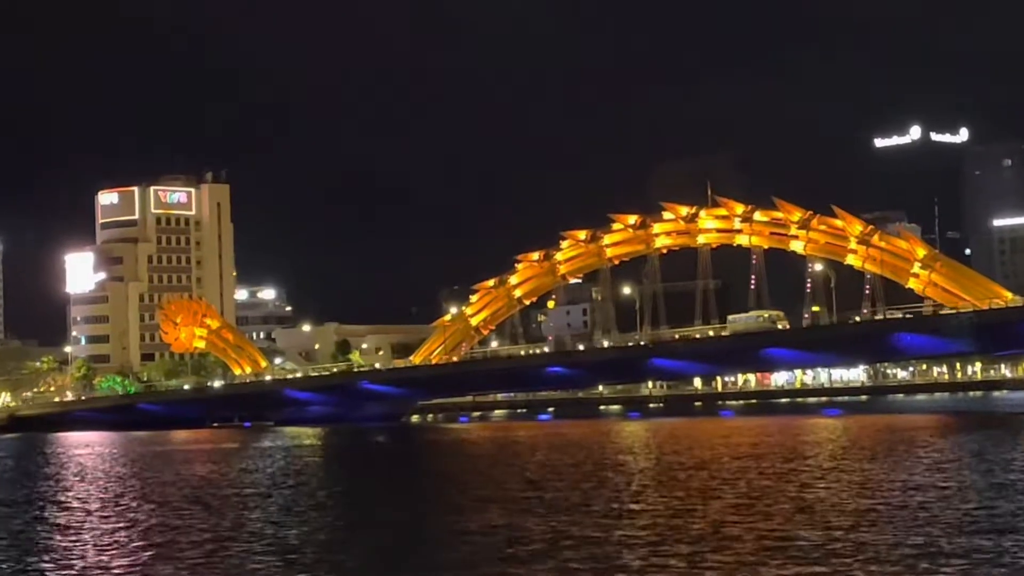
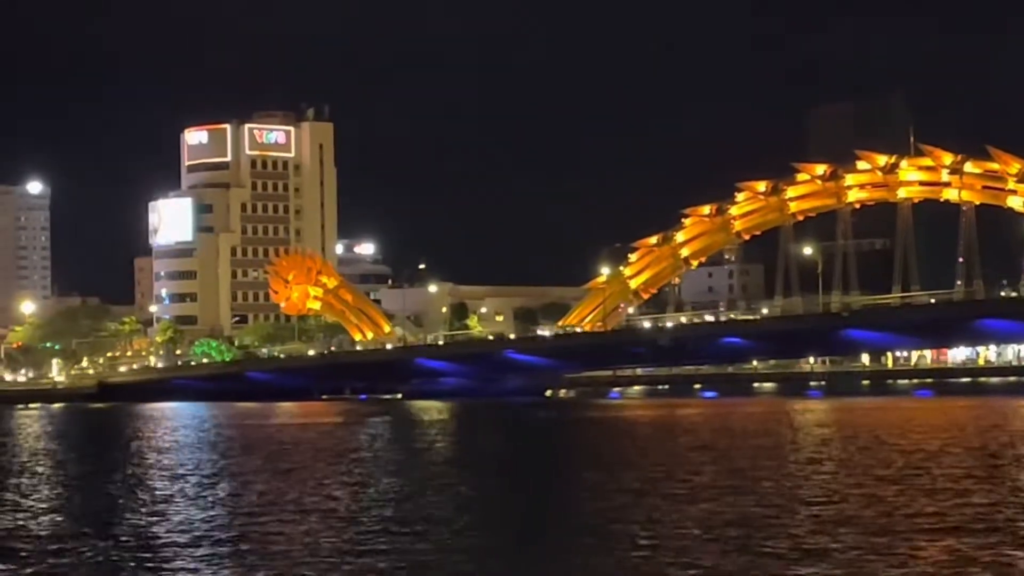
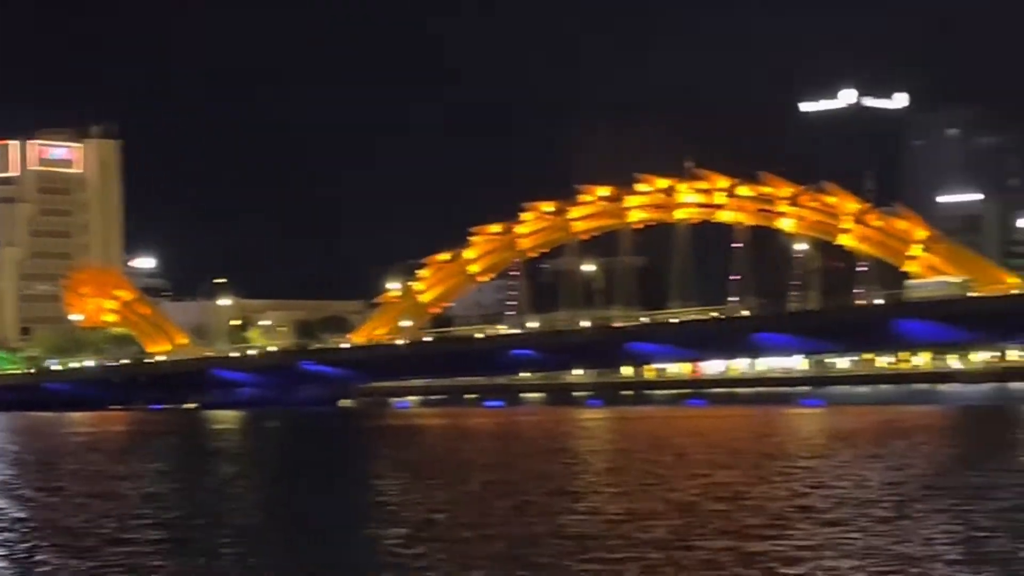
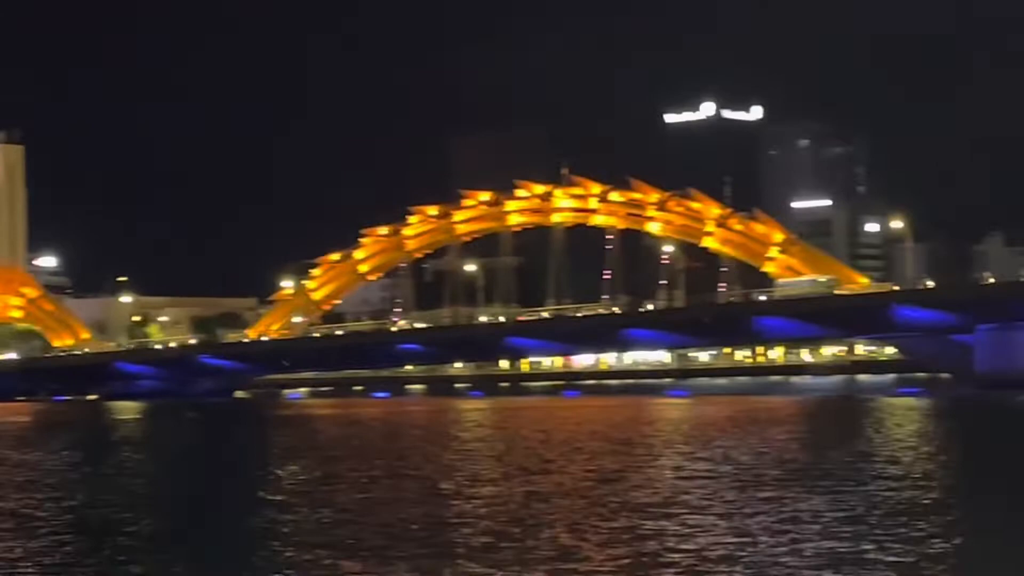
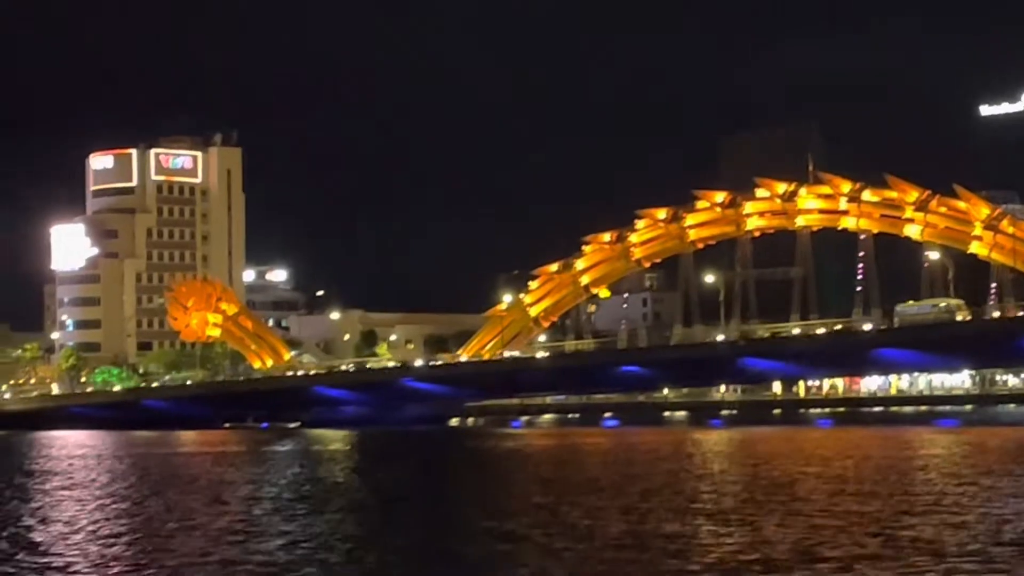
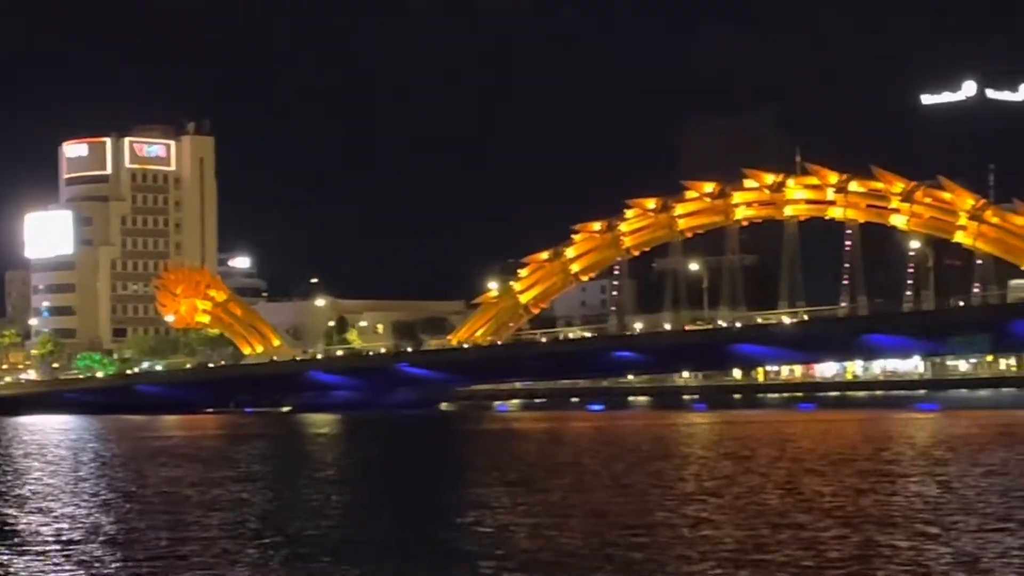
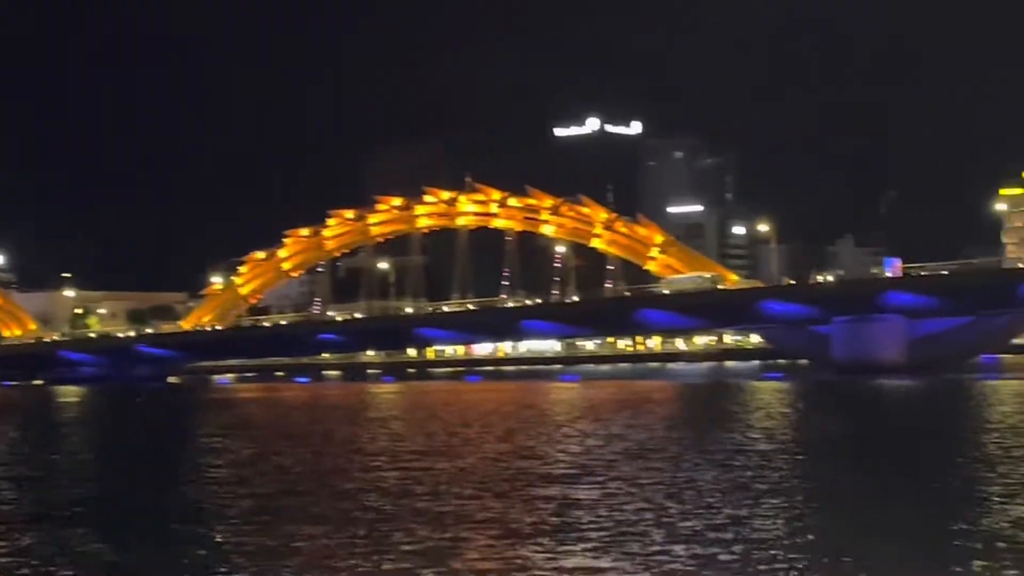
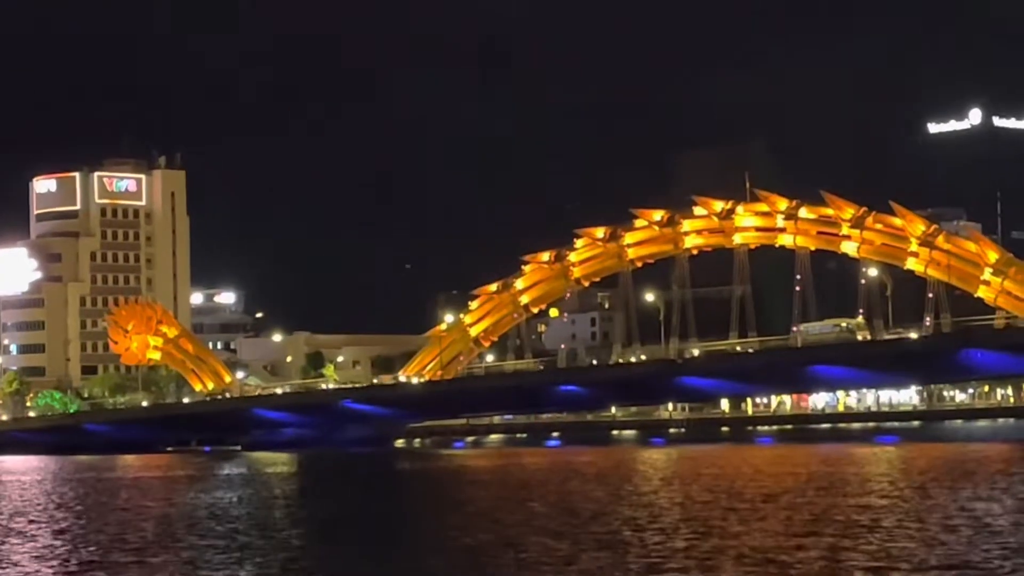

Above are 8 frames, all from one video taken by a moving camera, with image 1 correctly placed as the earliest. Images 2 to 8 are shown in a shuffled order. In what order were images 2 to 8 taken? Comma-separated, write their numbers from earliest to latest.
8, 5, 2, 6, 3, 4, 7
